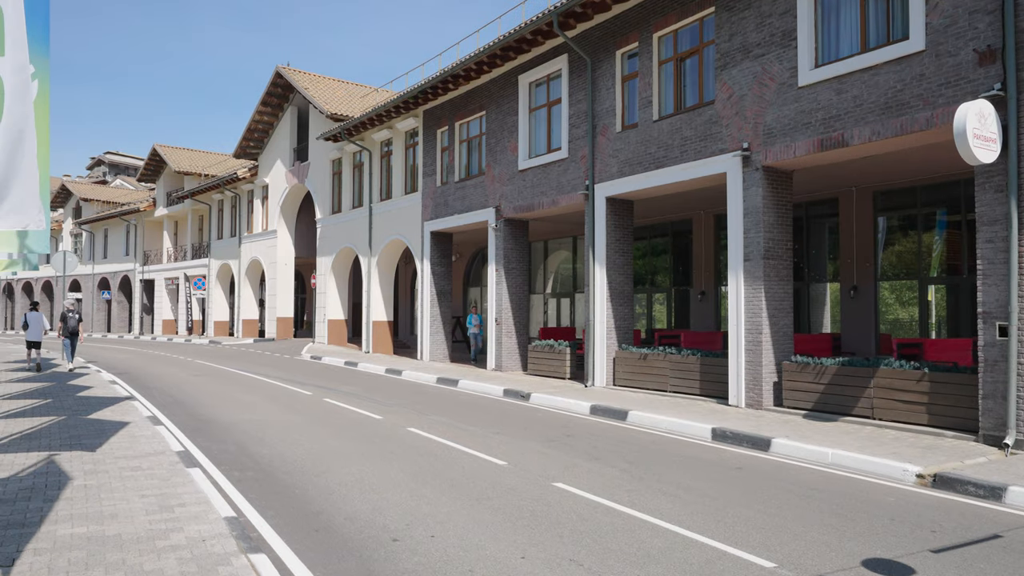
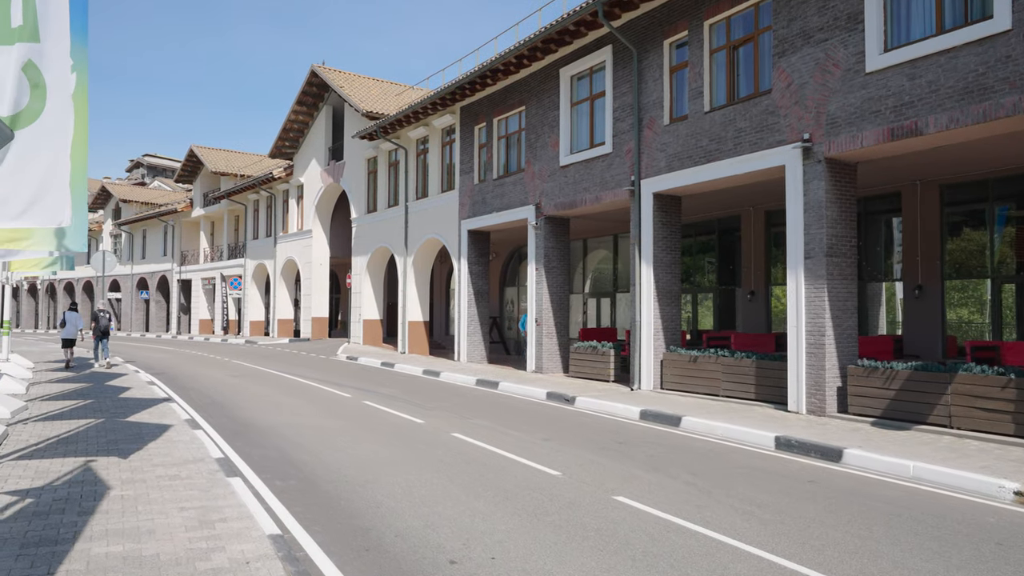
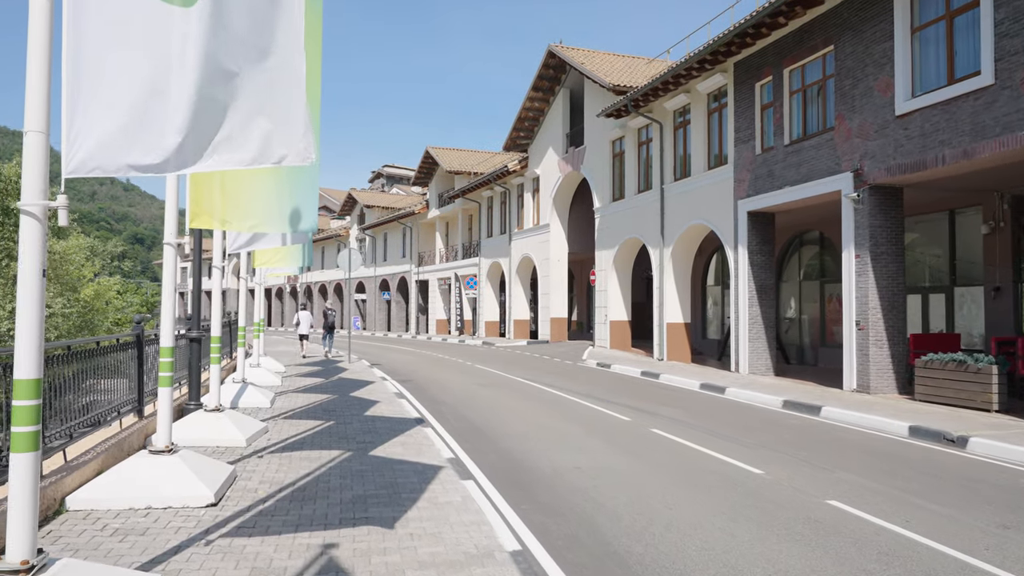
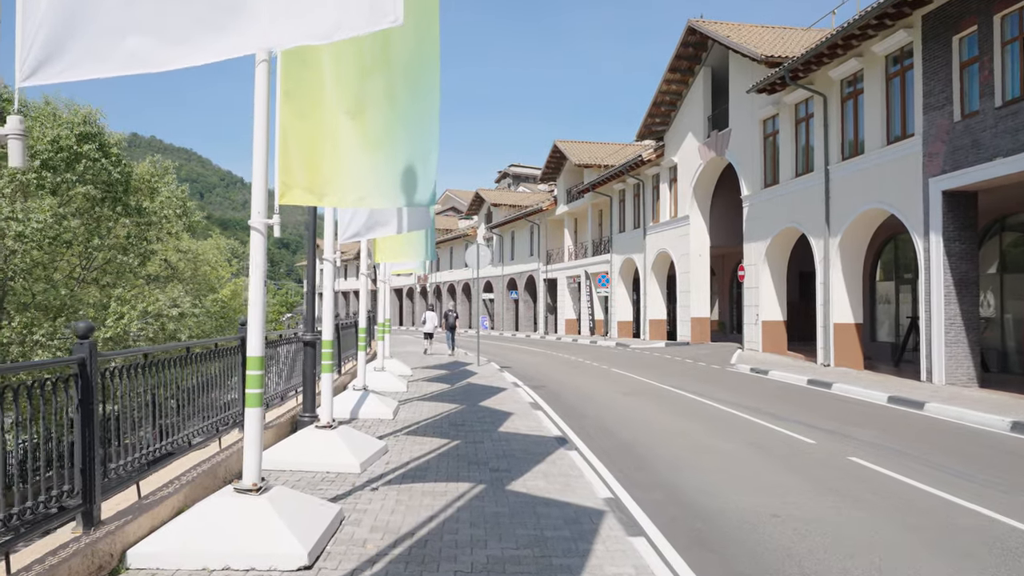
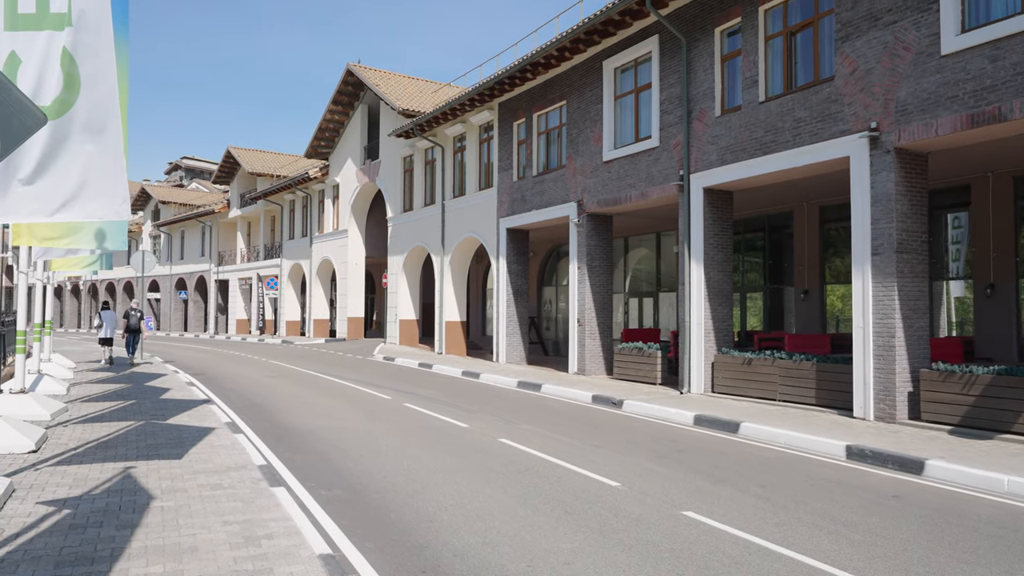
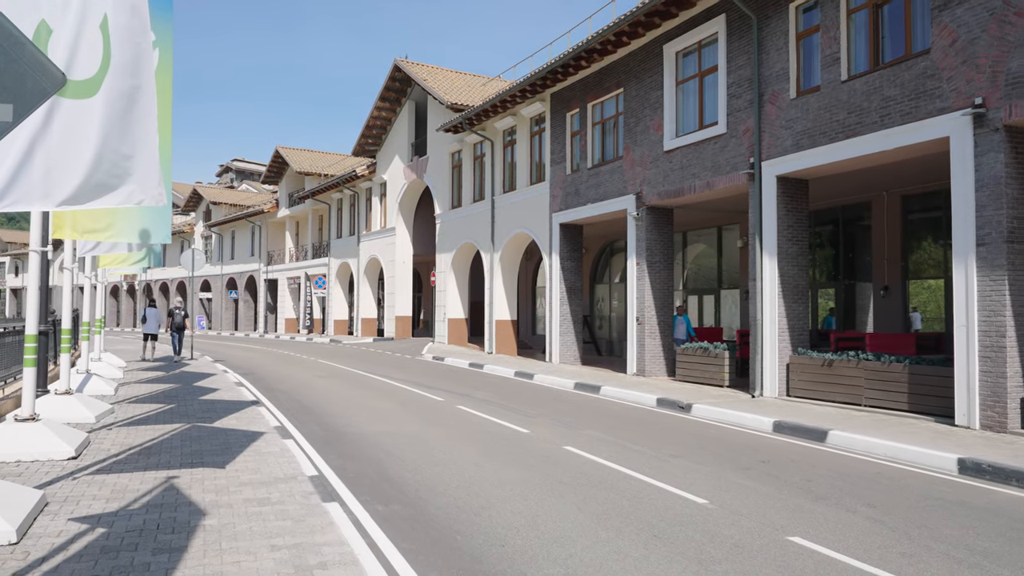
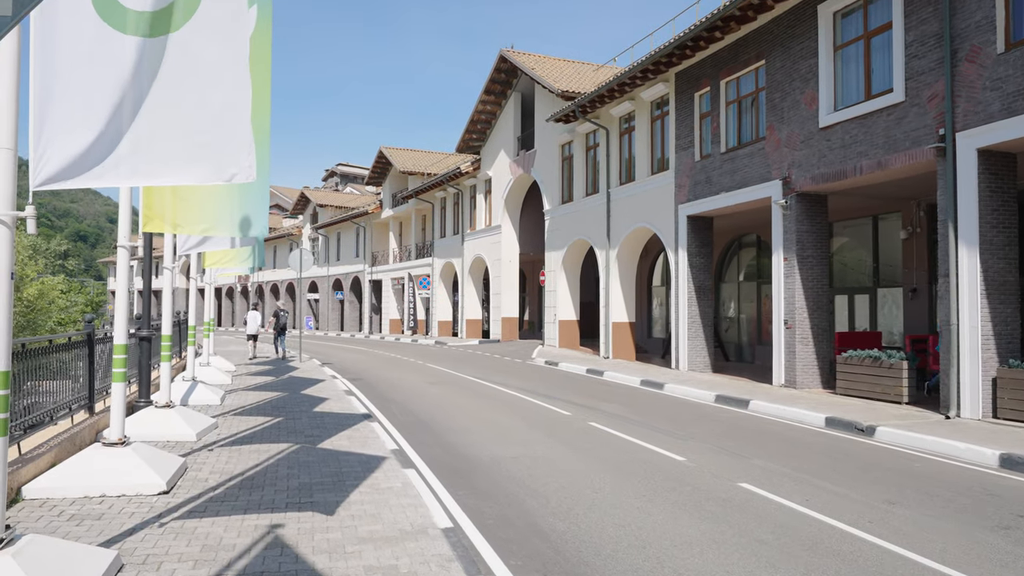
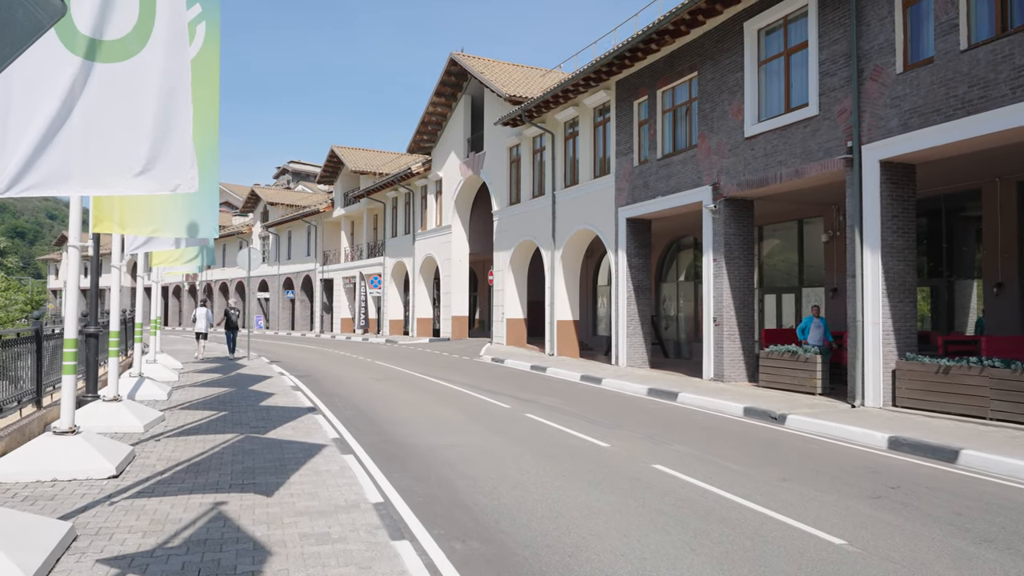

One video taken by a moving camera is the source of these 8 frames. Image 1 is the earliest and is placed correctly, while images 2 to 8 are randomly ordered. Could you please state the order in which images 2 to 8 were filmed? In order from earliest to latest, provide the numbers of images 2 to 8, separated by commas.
2, 5, 6, 8, 7, 3, 4
